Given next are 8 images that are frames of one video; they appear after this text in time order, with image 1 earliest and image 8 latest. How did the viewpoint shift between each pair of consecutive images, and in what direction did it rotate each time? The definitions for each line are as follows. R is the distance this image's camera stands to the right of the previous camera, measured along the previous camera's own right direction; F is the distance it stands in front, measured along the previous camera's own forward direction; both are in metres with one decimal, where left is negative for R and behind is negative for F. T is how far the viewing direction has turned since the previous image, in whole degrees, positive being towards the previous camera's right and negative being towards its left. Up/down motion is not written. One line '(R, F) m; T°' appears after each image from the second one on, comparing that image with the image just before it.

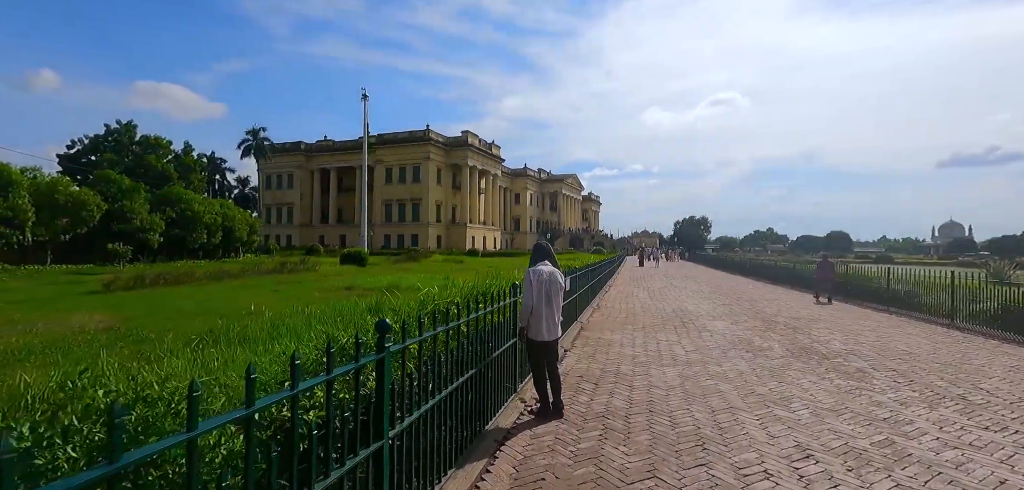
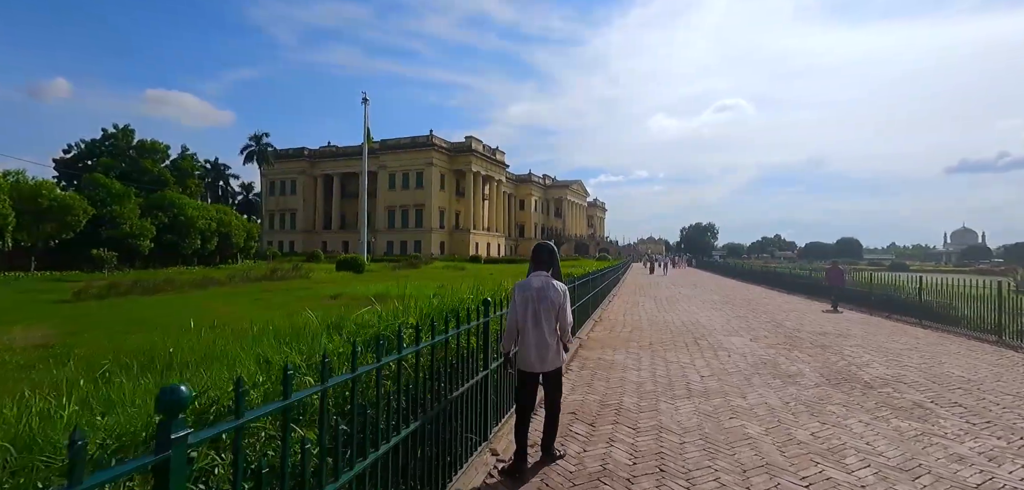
(+0.3, +1.3) m; -1°
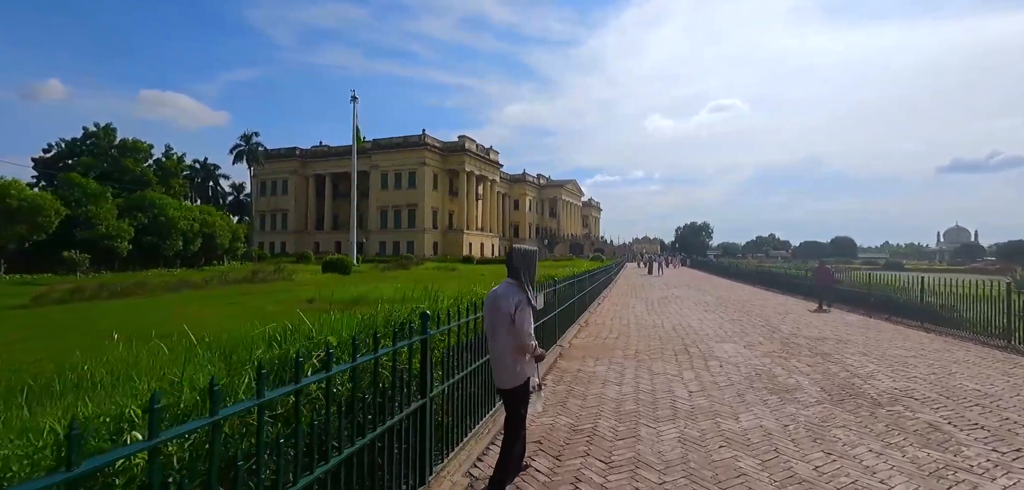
(+0.4, +0.8) m; 0°
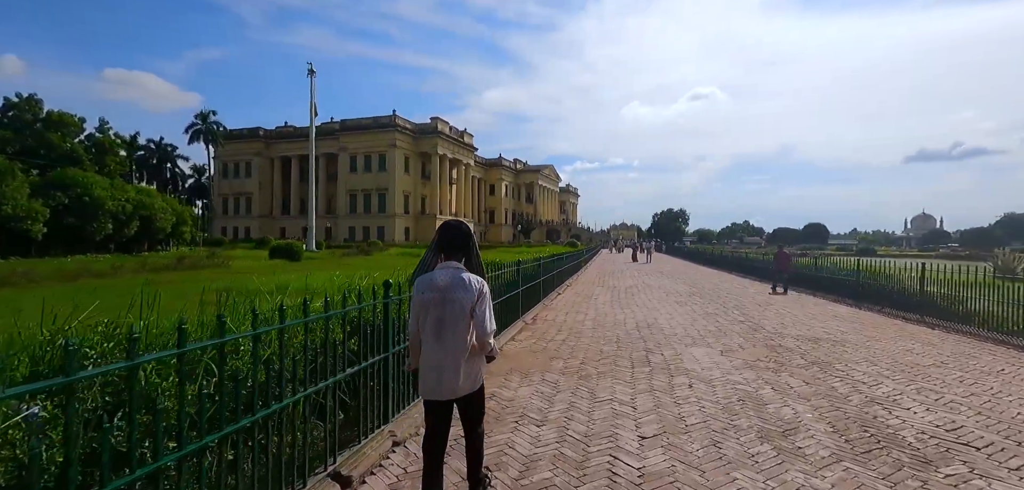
(+1.0, +2.4) m; +2°
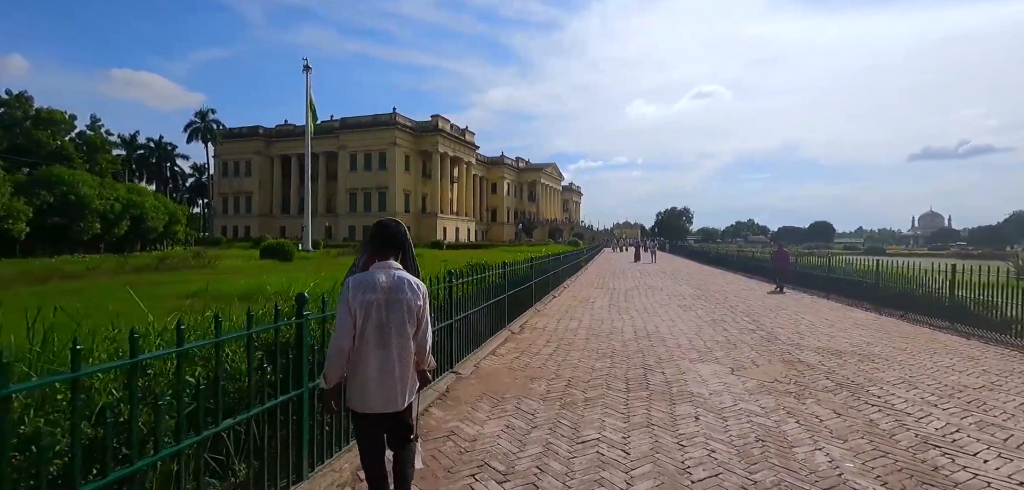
(+0.4, +1.1) m; 0°
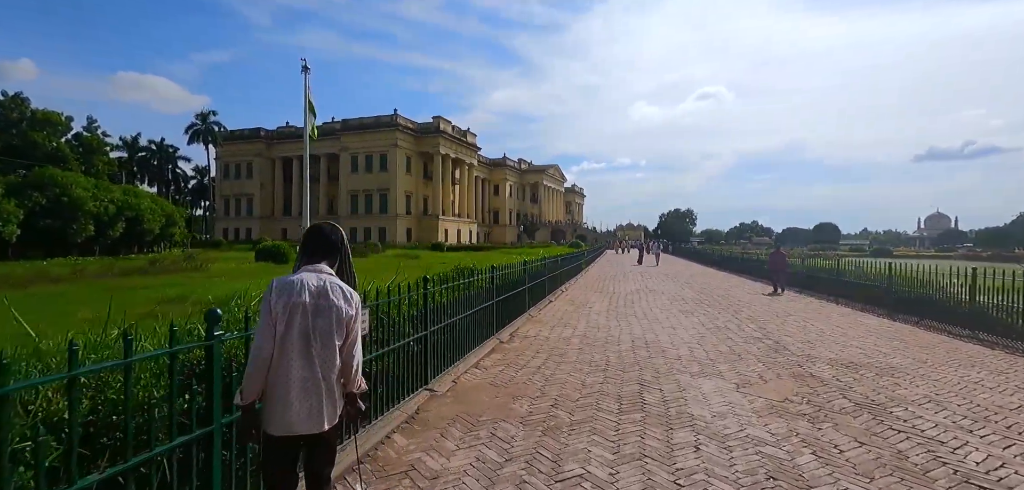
(+0.3, +0.6) m; 0°
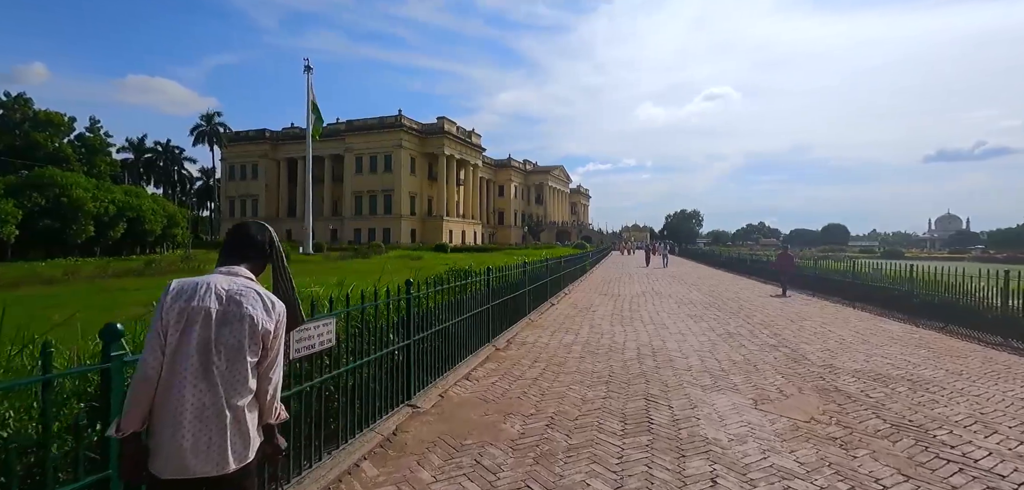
(+0.1, +0.6) m; -1°
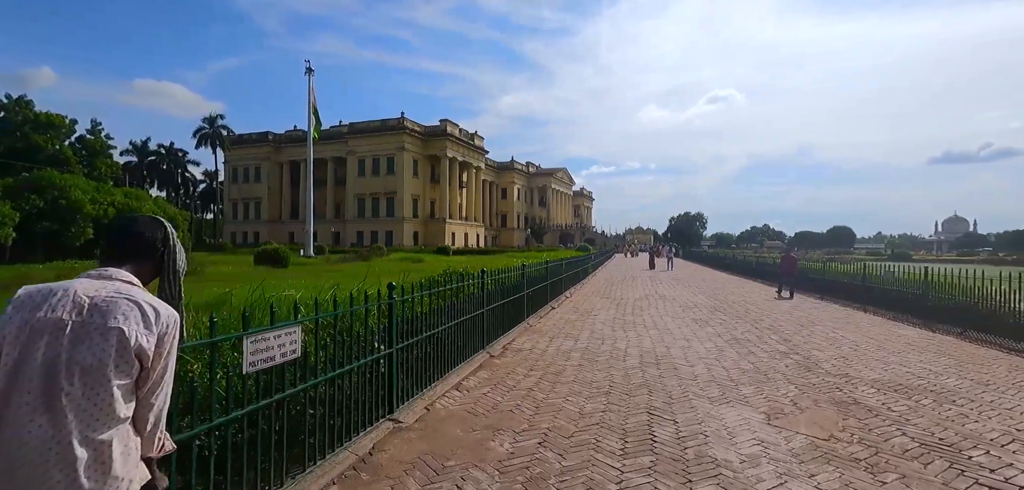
(+0.1, +0.4) m; 0°
